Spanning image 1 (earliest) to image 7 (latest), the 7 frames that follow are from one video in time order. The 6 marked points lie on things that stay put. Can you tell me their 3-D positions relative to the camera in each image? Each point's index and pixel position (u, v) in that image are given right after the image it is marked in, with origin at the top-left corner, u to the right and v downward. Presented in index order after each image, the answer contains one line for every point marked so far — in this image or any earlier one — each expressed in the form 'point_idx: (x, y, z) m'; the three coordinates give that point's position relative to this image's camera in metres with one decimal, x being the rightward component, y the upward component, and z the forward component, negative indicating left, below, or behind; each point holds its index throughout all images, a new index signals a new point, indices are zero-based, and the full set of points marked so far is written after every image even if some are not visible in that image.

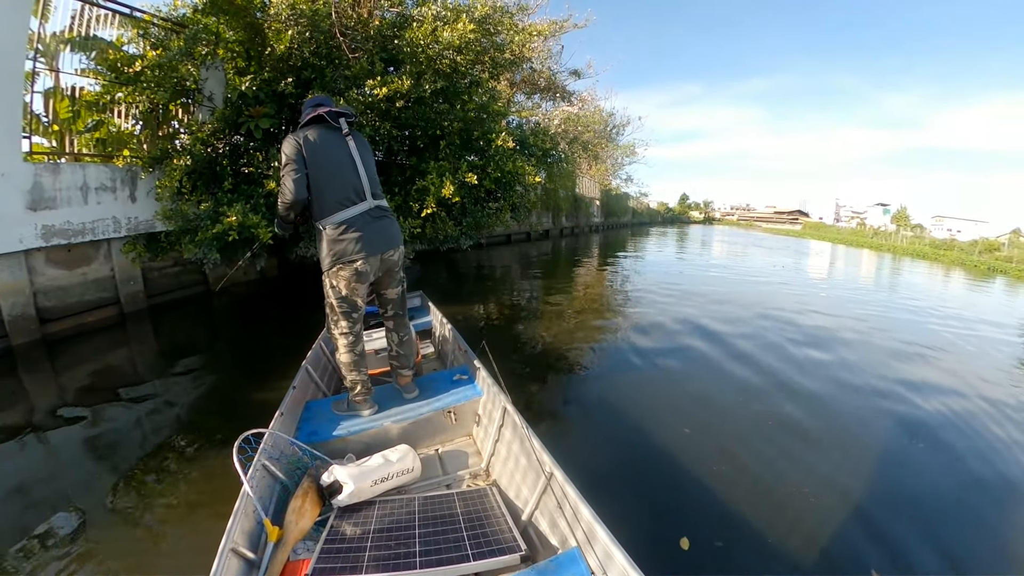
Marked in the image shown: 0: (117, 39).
0: (-5.6, +3.4, +6.6) m
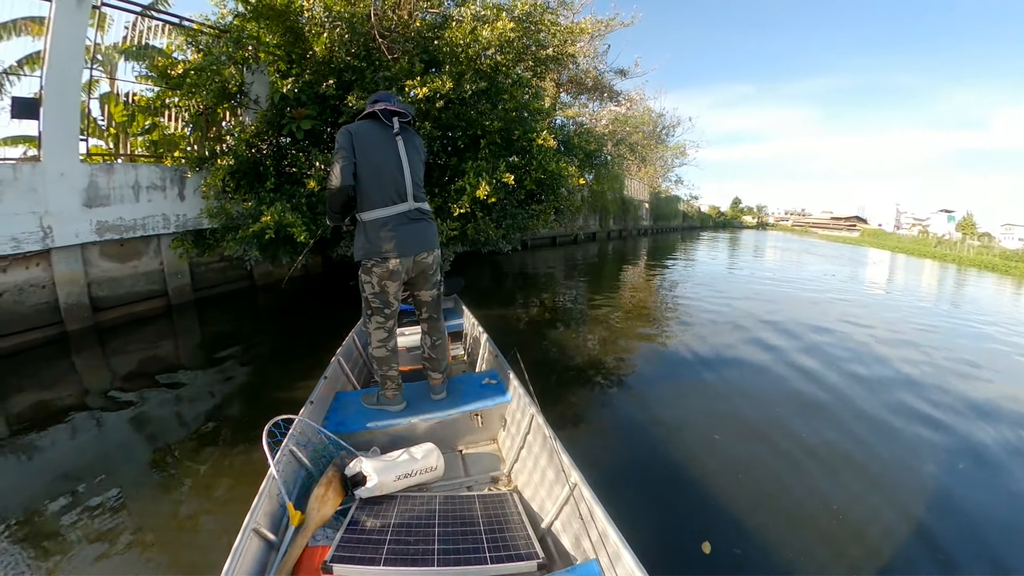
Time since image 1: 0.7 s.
0: (-5.1, +3.6, +7.0) m
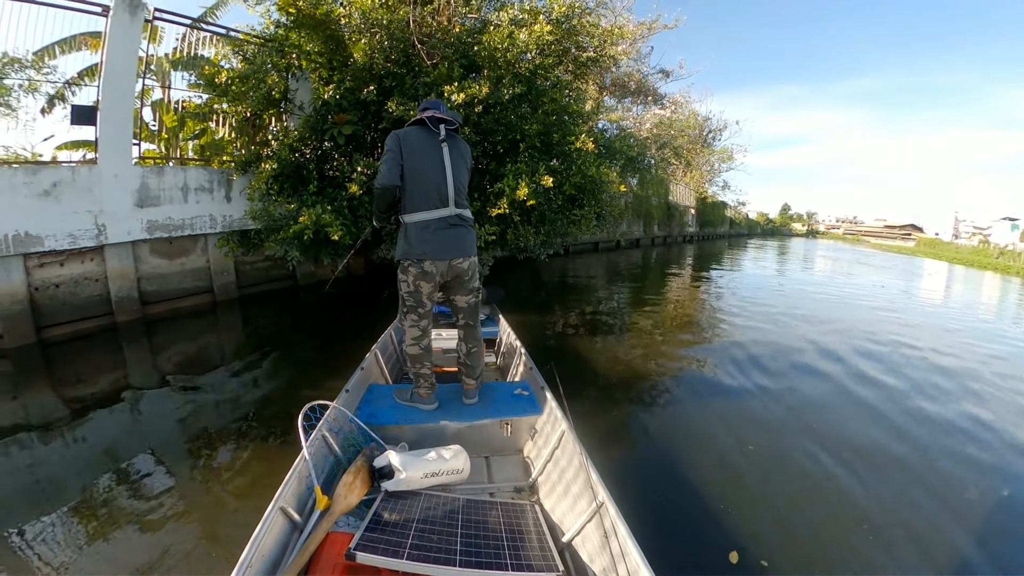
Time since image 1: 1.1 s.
0: (-4.7, +3.6, +7.5) m
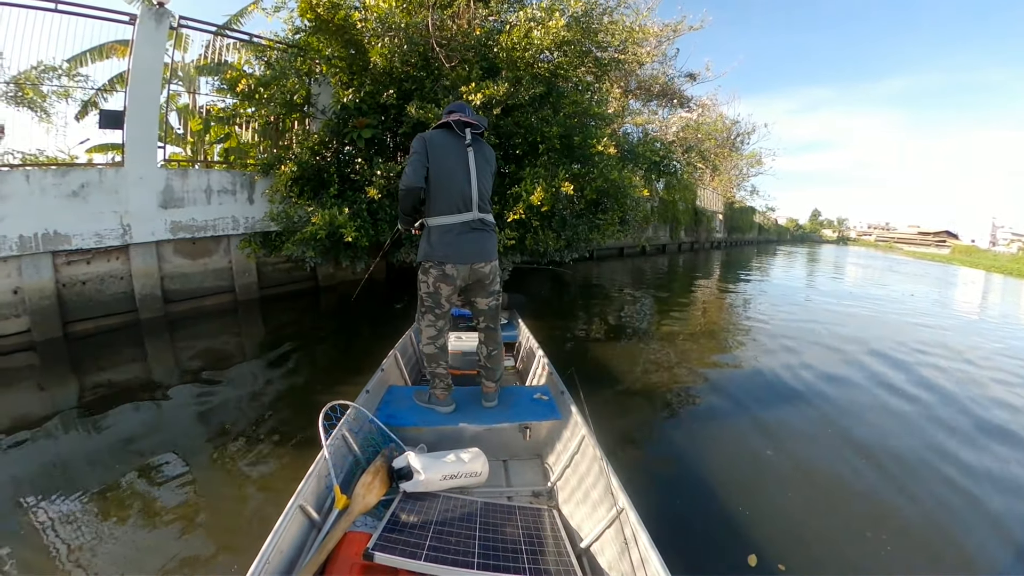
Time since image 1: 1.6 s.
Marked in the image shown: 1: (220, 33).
0: (-4.4, +3.6, +7.7) m
1: (-4.3, +3.7, +7.1) m
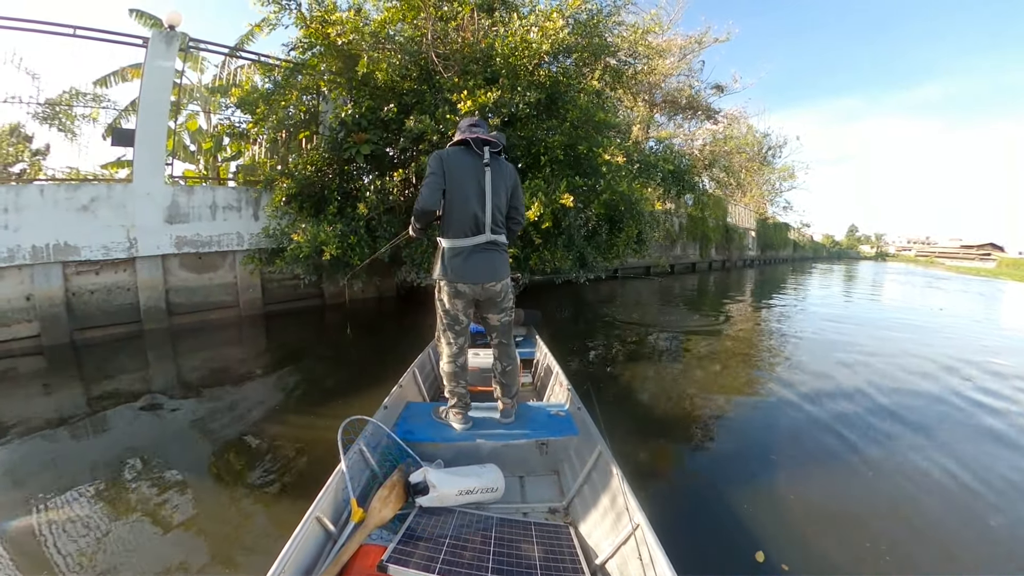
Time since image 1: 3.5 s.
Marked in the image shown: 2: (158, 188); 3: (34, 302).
0: (-4.3, +3.4, +7.9) m
1: (-4.3, +3.5, +7.3) m
2: (-5.1, +1.5, +7.1) m
3: (-6.8, -0.1, +6.8) m
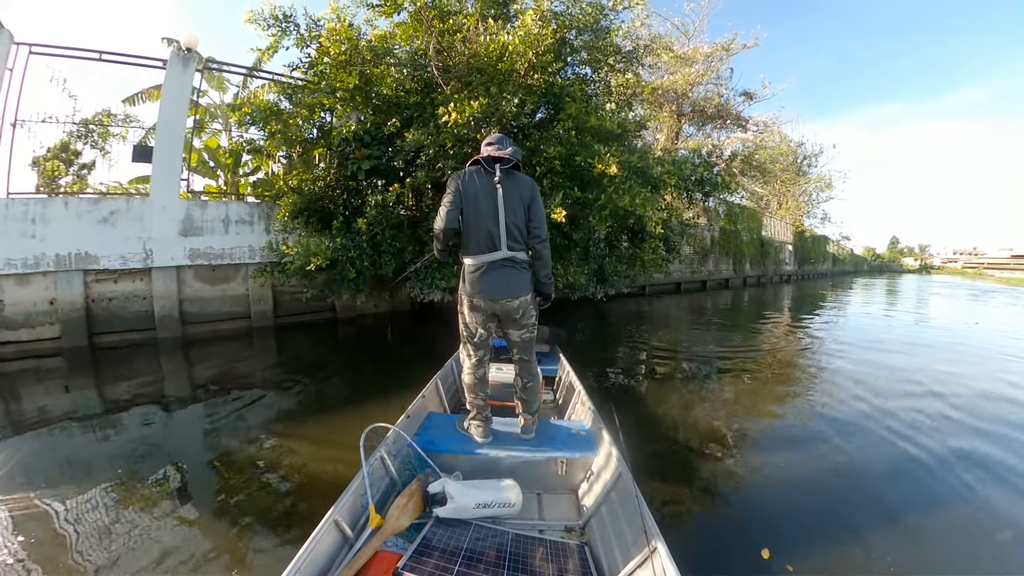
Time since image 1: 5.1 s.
0: (-4.1, +3.2, +8.2) m
1: (-4.1, +3.3, +7.6) m
2: (-5.0, +1.3, +7.3) m
3: (-6.7, -0.3, +7.1) m
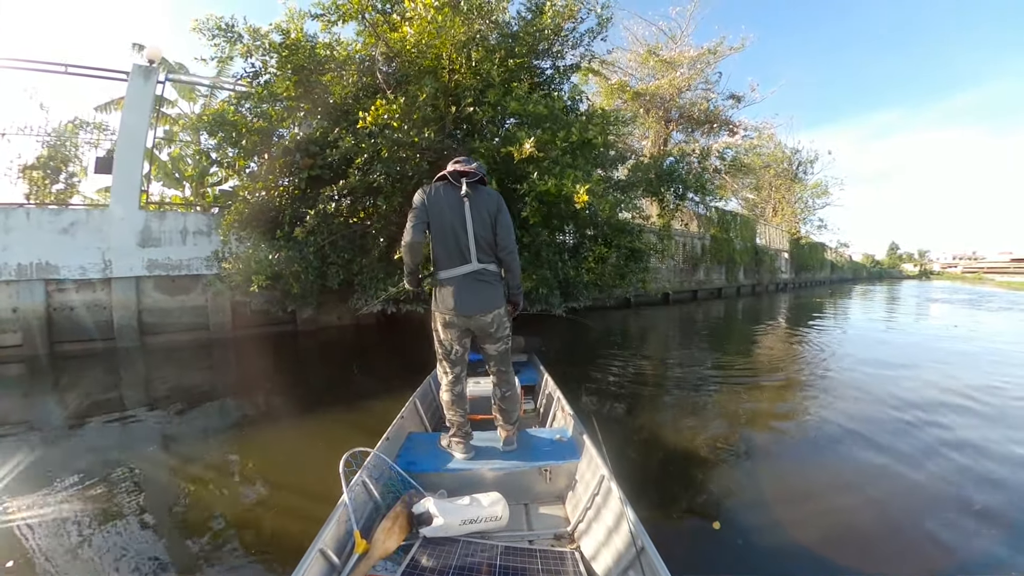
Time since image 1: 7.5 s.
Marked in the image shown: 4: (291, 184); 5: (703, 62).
0: (-4.4, +3.0, +8.0) m
1: (-4.4, +3.2, +7.4) m
2: (-5.3, +1.1, +7.1) m
3: (-7.0, -0.5, +6.8) m
4: (-3.3, +1.8, +7.6) m
5: (+6.0, +6.7, +14.8) m
